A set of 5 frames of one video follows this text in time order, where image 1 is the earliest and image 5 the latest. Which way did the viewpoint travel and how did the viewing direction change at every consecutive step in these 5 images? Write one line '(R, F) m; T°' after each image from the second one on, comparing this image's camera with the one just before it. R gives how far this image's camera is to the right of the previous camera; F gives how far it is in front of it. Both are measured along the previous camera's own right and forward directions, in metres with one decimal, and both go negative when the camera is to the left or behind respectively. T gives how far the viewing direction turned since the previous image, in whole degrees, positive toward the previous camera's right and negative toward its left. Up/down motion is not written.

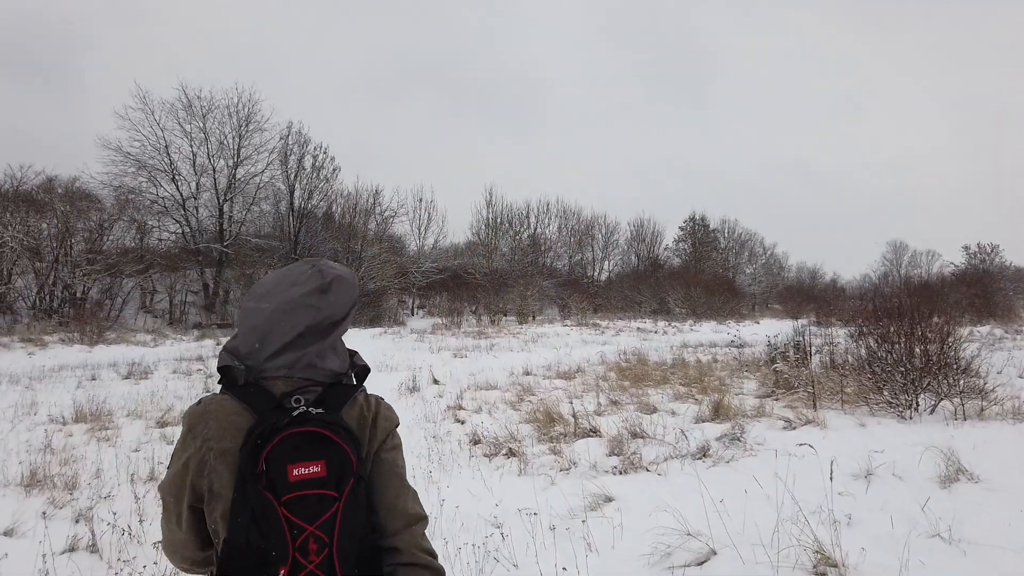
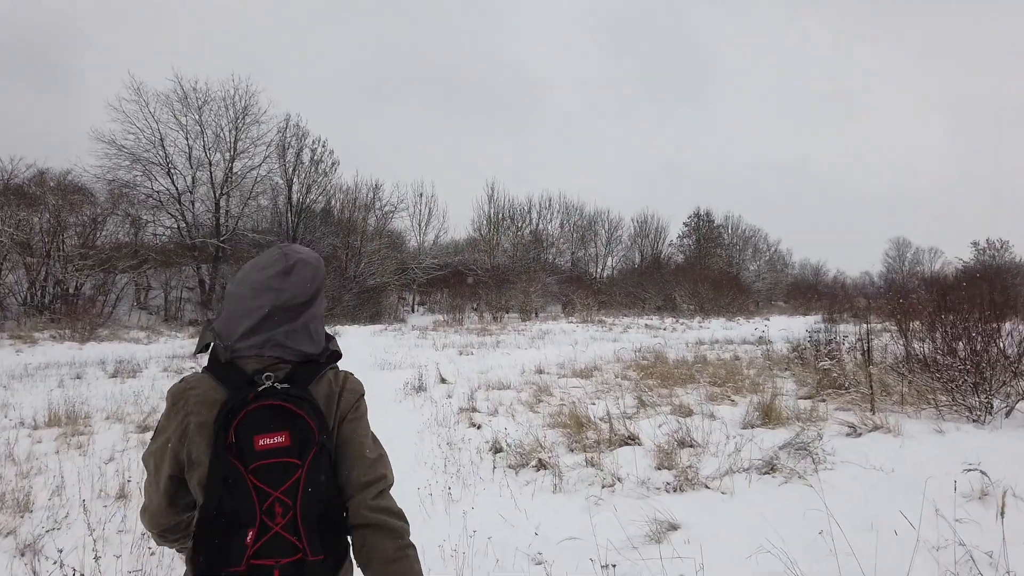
(-0.2, +0.8) m; 0°
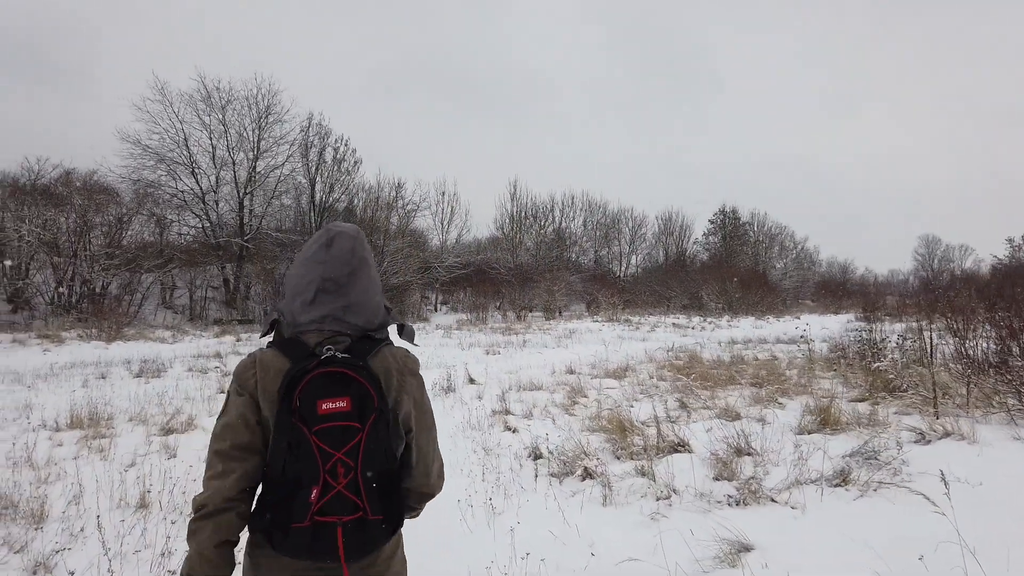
(-0.1, +0.3) m; -2°
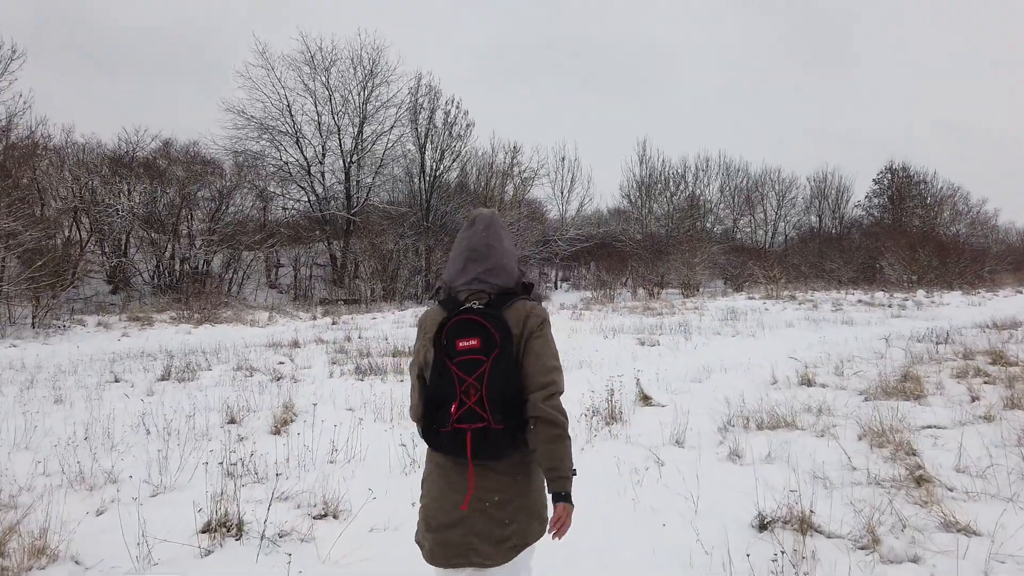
(-0.7, +4.2) m; -9°
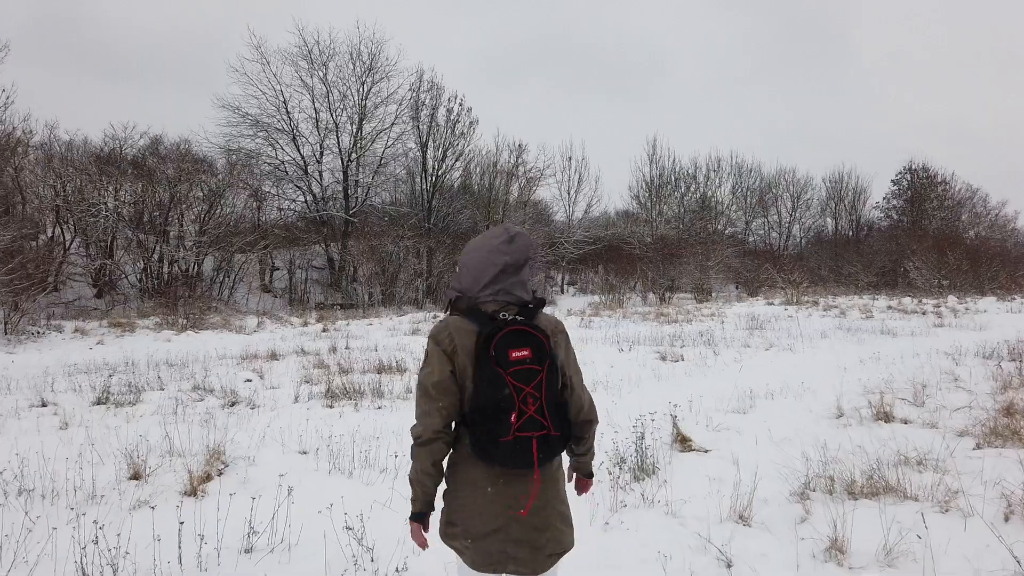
(0.0, +1.4) m; 0°
